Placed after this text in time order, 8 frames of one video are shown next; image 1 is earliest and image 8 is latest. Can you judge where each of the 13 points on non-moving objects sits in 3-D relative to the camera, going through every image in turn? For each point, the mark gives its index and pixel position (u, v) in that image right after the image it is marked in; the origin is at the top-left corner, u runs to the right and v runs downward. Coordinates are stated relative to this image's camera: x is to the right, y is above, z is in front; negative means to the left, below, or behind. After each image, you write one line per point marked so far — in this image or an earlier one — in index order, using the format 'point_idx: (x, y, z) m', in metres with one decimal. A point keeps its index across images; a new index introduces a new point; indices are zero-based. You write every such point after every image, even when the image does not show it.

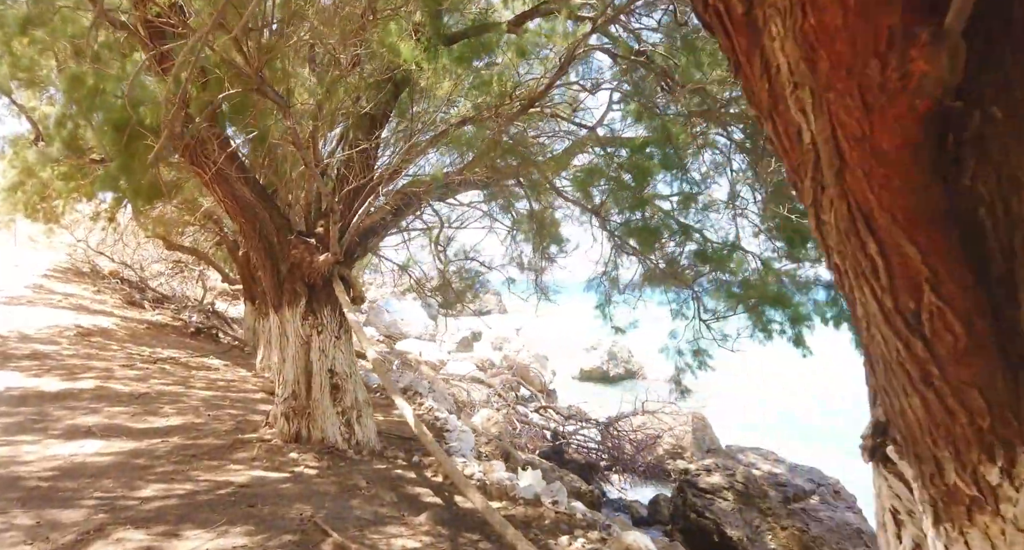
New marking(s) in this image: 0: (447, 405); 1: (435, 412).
0: (-0.6, -1.2, +5.5) m
1: (-0.6, -1.1, +4.6) m
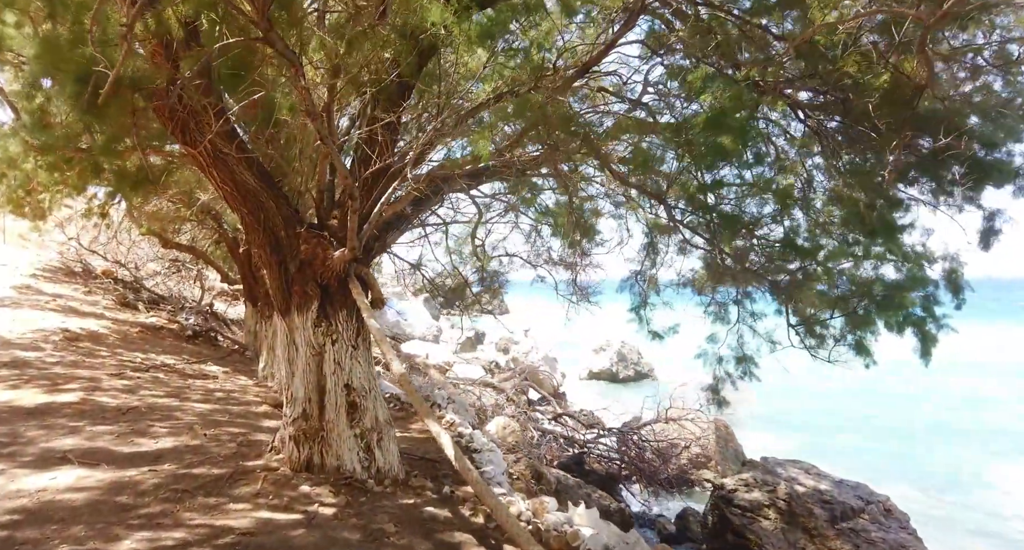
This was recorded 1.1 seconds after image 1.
0: (-0.4, -1.2, +5.0) m
1: (-0.4, -1.1, +4.2) m
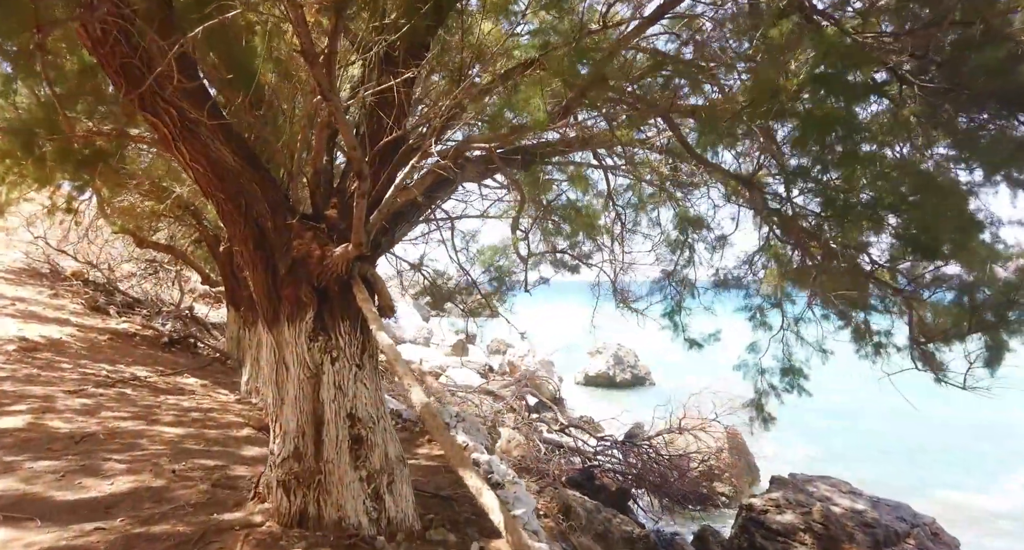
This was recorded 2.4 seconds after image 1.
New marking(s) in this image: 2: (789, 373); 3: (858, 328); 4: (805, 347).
0: (-0.3, -1.3, +4.5) m
1: (-0.2, -1.1, +3.6) m
2: (+2.1, -0.7, +4.3) m
3: (+2.4, -0.4, +4.0) m
4: (+2.2, -0.5, +4.3) m
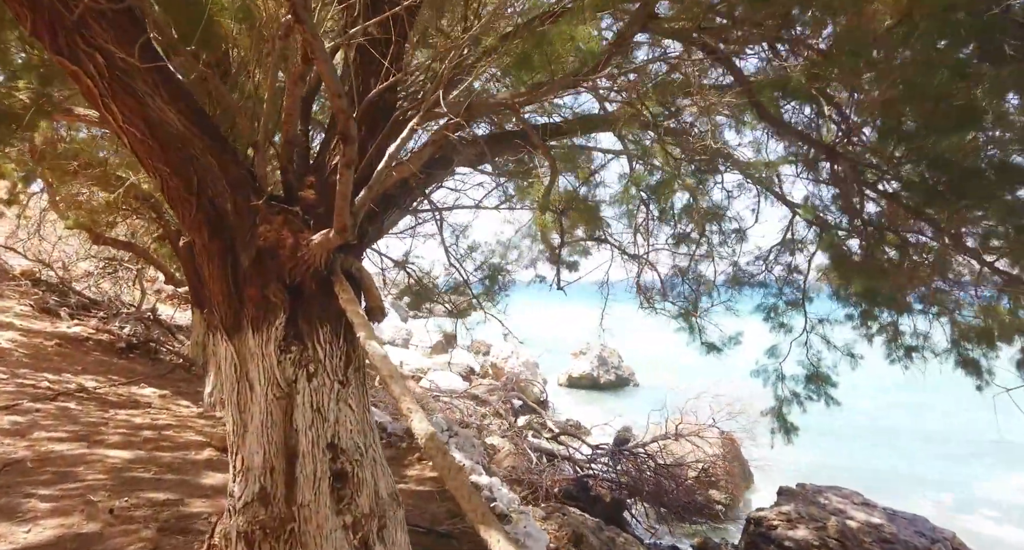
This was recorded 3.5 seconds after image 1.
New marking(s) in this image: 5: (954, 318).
0: (-0.3, -1.2, +4.0) m
1: (-0.2, -1.1, +3.2) m
2: (+2.1, -0.7, +4.0) m
3: (+2.4, -0.4, +3.6) m
4: (+2.2, -0.5, +3.9) m
5: (+2.5, -0.2, +3.2) m
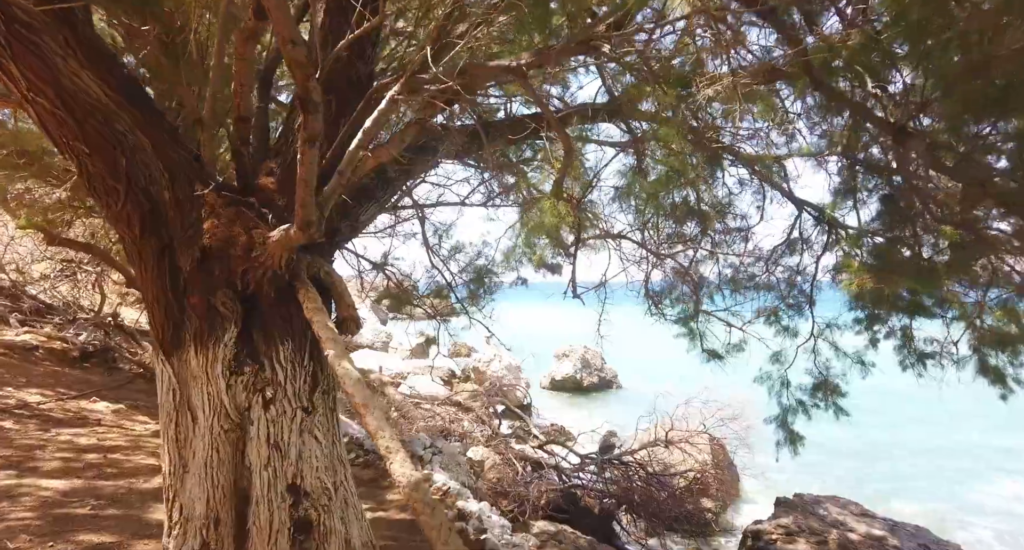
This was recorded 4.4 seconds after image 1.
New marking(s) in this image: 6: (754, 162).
0: (-0.4, -1.3, +3.7) m
1: (-0.3, -1.1, +2.9) m
2: (+2.0, -0.7, +3.7) m
3: (+2.3, -0.4, +3.4) m
4: (+2.1, -0.5, +3.7) m
5: (+2.4, -0.3, +3.0) m
6: (+1.4, +0.7, +3.3) m
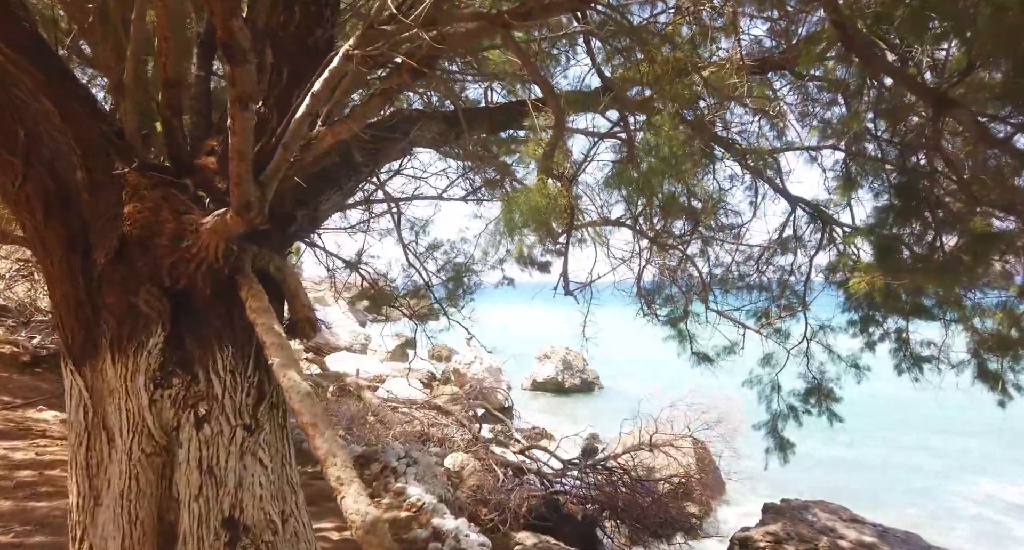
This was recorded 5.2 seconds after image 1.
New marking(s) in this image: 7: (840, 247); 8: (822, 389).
0: (-0.5, -1.3, +3.5) m
1: (-0.4, -1.1, +2.7) m
2: (+1.9, -0.7, +3.6) m
3: (+2.2, -0.4, +3.3) m
4: (+2.0, -0.5, +3.6) m
5: (+2.3, -0.3, +2.9) m
6: (+1.3, +0.7, +3.1) m
7: (+1.9, +0.2, +3.3) m
8: (+1.9, -0.7, +3.6) m
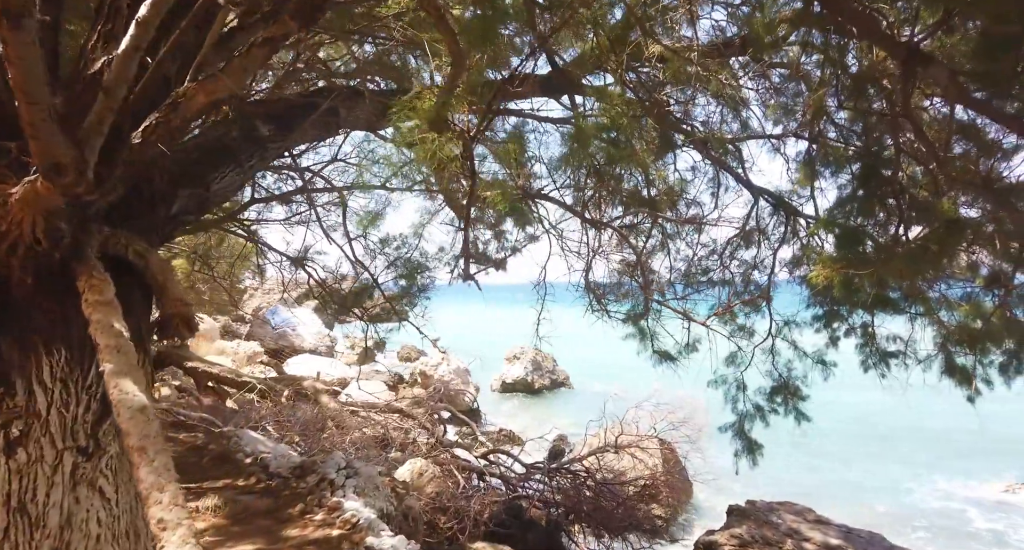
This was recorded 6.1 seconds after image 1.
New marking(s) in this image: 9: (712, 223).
0: (-0.8, -1.2, +3.3) m
1: (-0.6, -1.1, +2.4) m
2: (+1.6, -0.7, +3.5) m
3: (+2.0, -0.4, +3.2) m
4: (+1.7, -0.5, +3.5) m
5: (+2.1, -0.2, +2.8) m
6: (+1.0, +0.7, +3.0) m
7: (+1.6, +0.2, +3.1) m
8: (+1.6, -0.7, +3.4) m
9: (+1.2, +0.3, +3.3) m
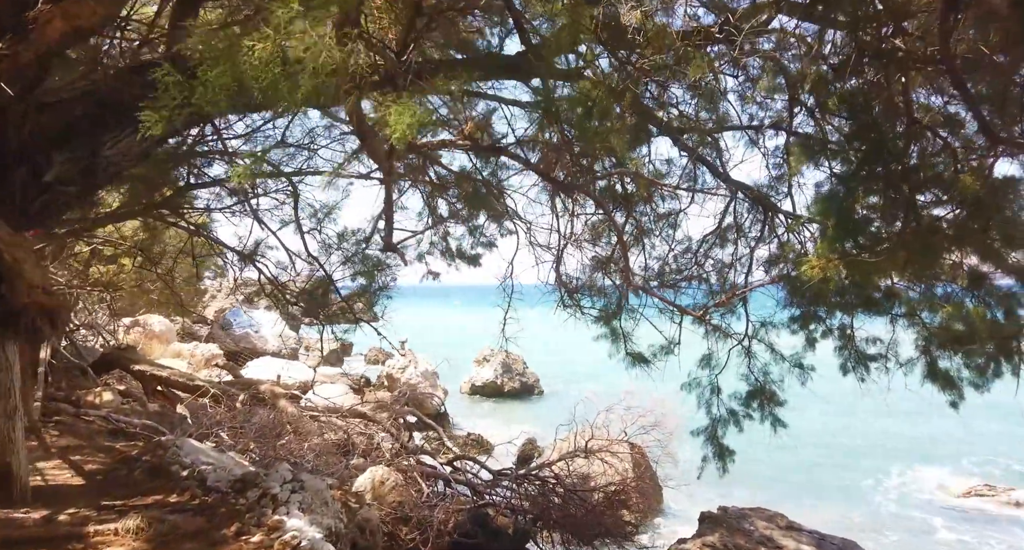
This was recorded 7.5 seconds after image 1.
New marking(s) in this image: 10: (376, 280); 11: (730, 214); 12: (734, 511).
0: (-1.0, -1.2, +3.0) m
1: (-0.8, -1.1, +2.2) m
2: (+1.4, -0.7, +3.3) m
3: (+1.8, -0.4, +3.0) m
4: (+1.5, -0.5, +3.3) m
5: (+1.9, -0.2, +2.7) m
6: (+0.9, +0.7, +2.8) m
7: (+1.4, +0.2, +3.0) m
8: (+1.4, -0.7, +3.3) m
9: (+1.0, +0.3, +3.1) m
10: (-1.0, 0.0, +4.0) m
11: (+1.2, +0.3, +3.2) m
12: (+1.9, -2.0, +4.8) m
